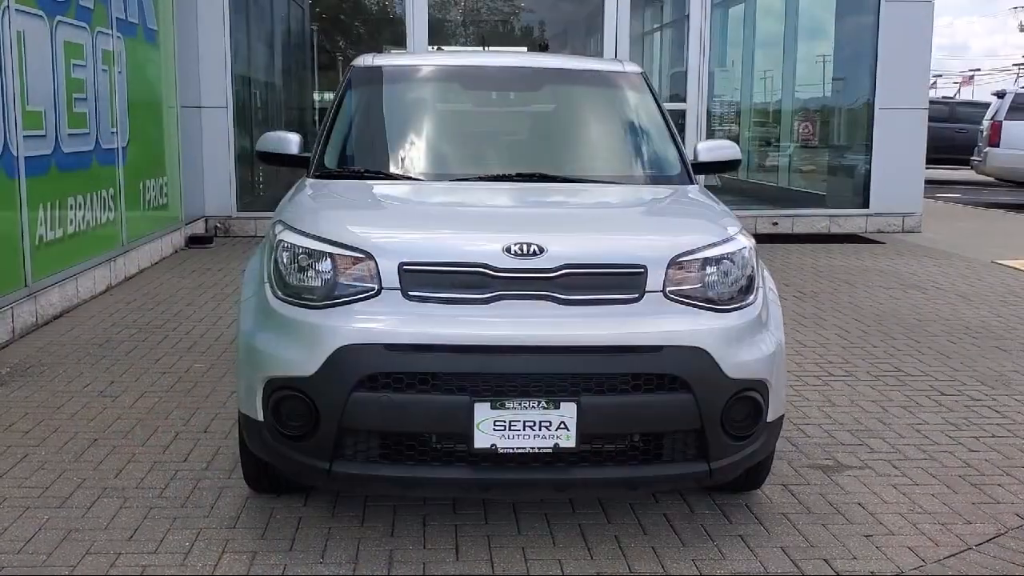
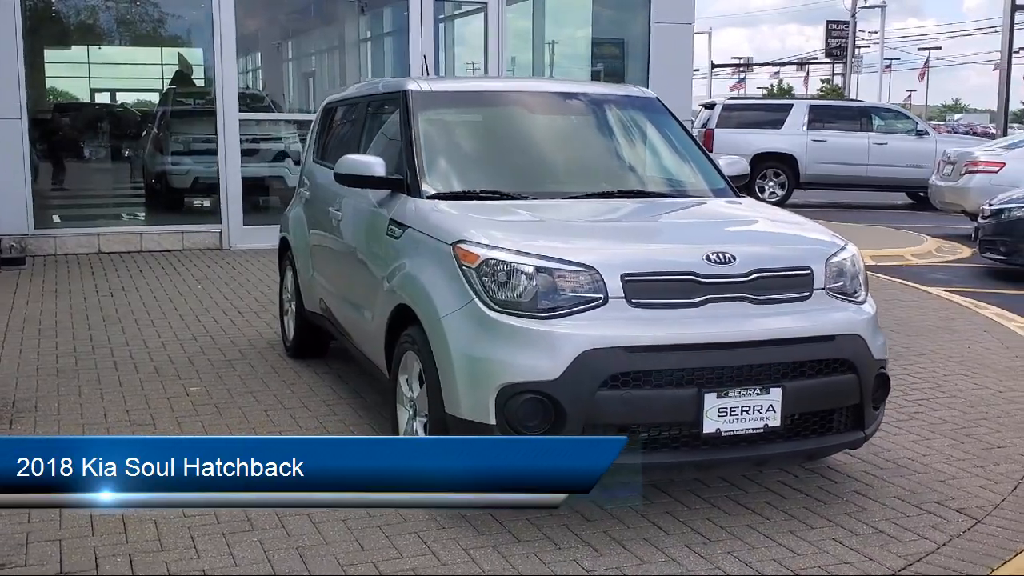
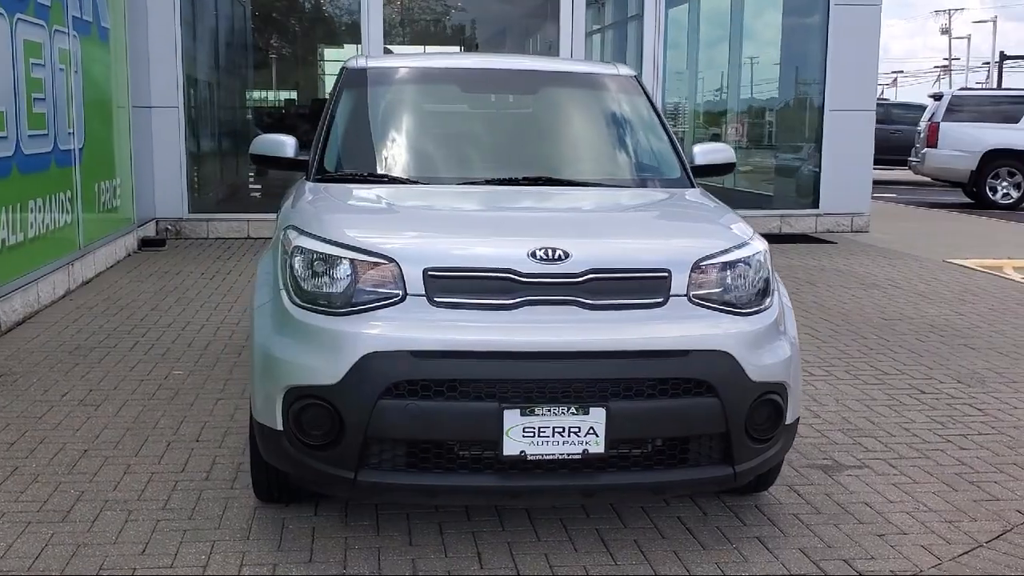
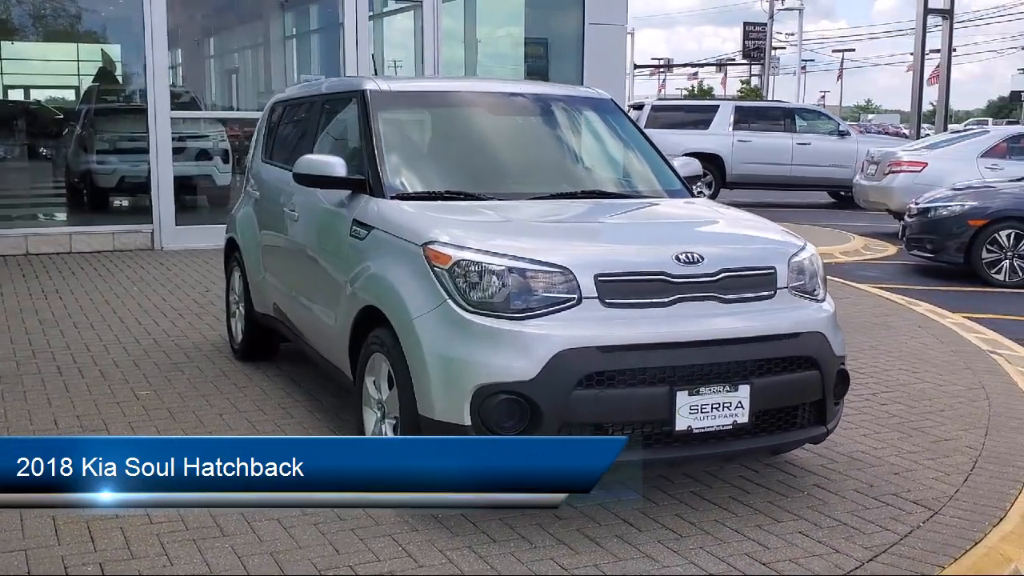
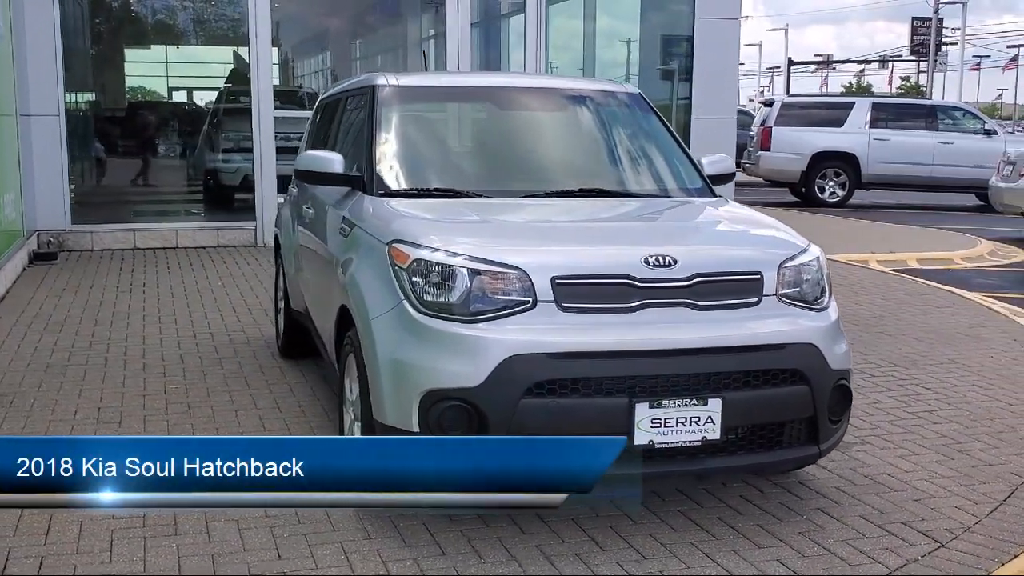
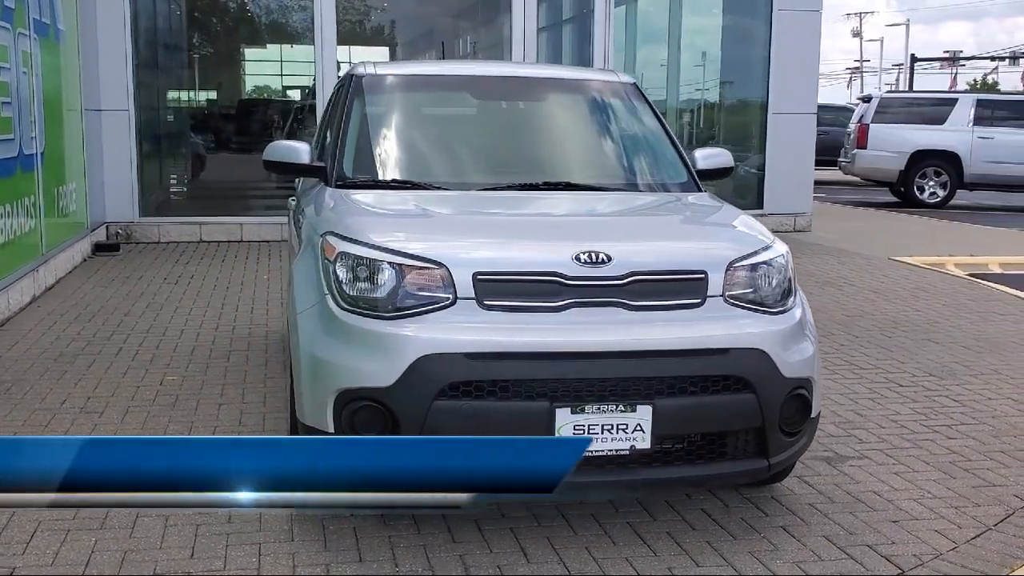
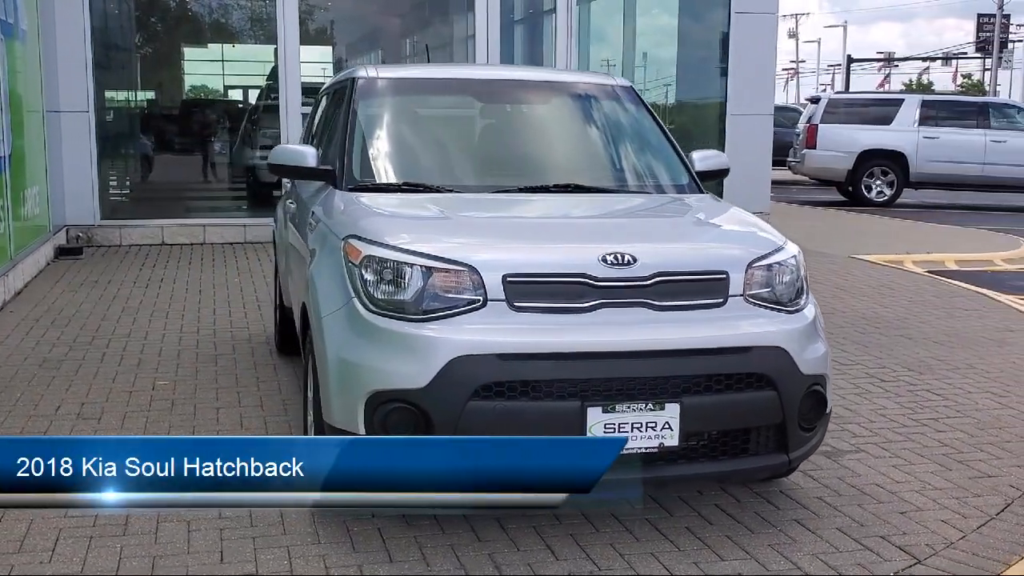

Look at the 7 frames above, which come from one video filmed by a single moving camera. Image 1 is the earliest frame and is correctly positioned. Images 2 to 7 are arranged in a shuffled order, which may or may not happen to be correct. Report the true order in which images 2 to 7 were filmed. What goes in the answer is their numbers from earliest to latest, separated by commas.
3, 6, 7, 5, 2, 4
